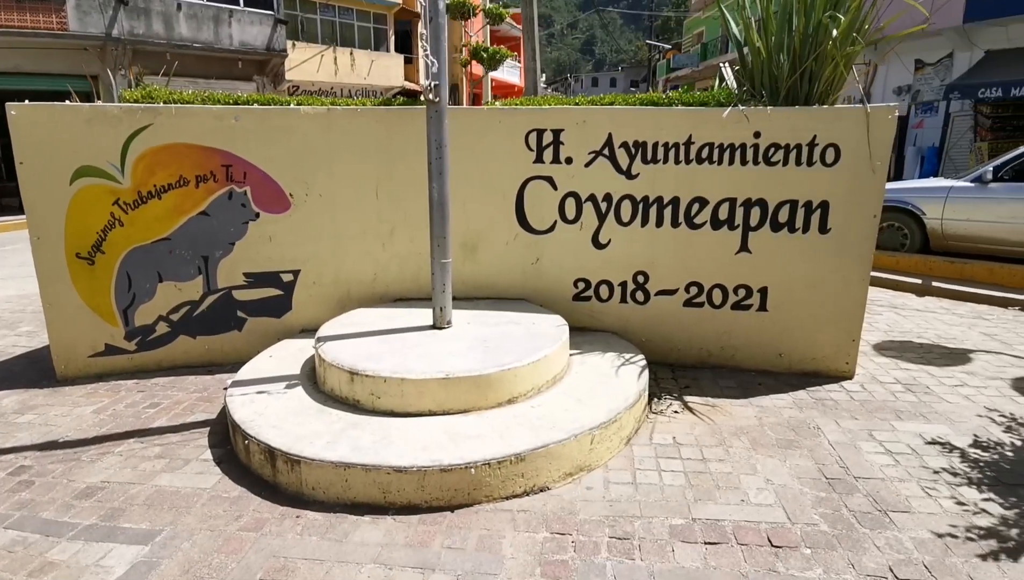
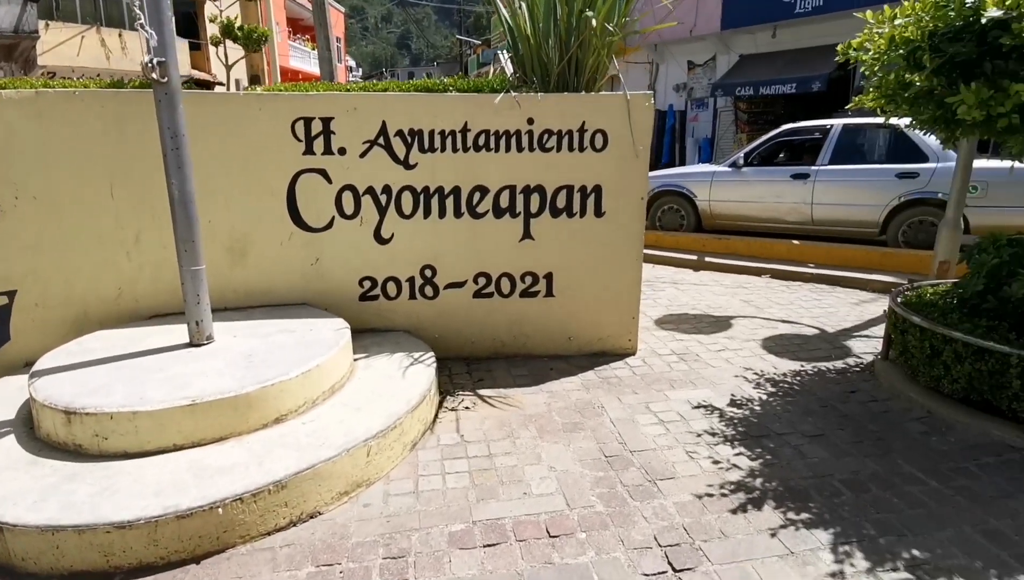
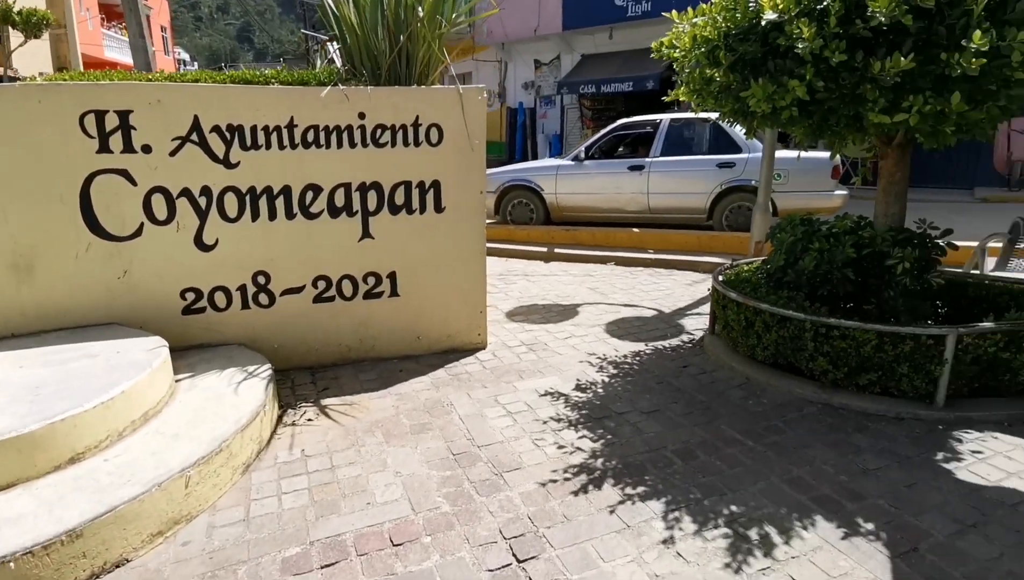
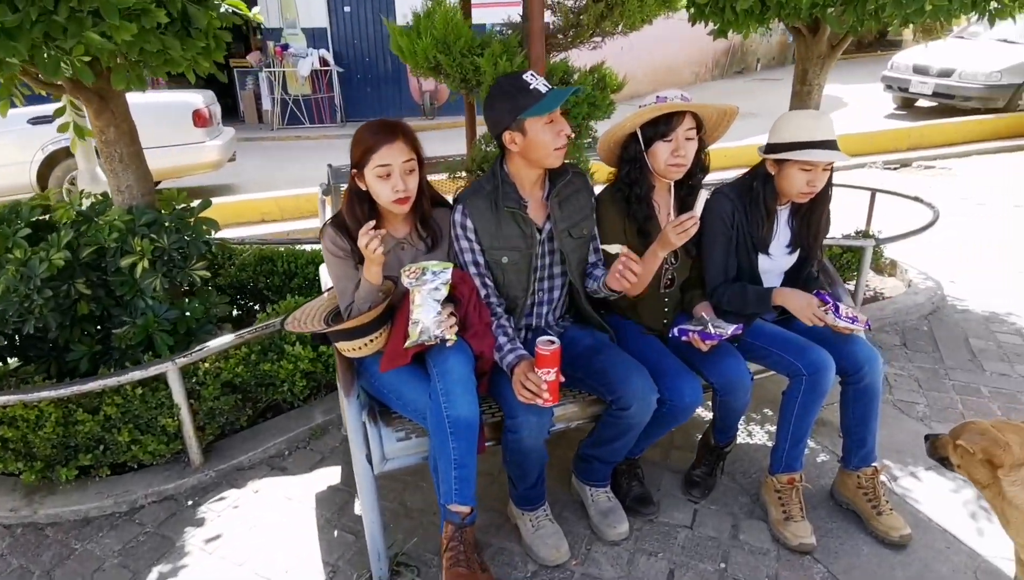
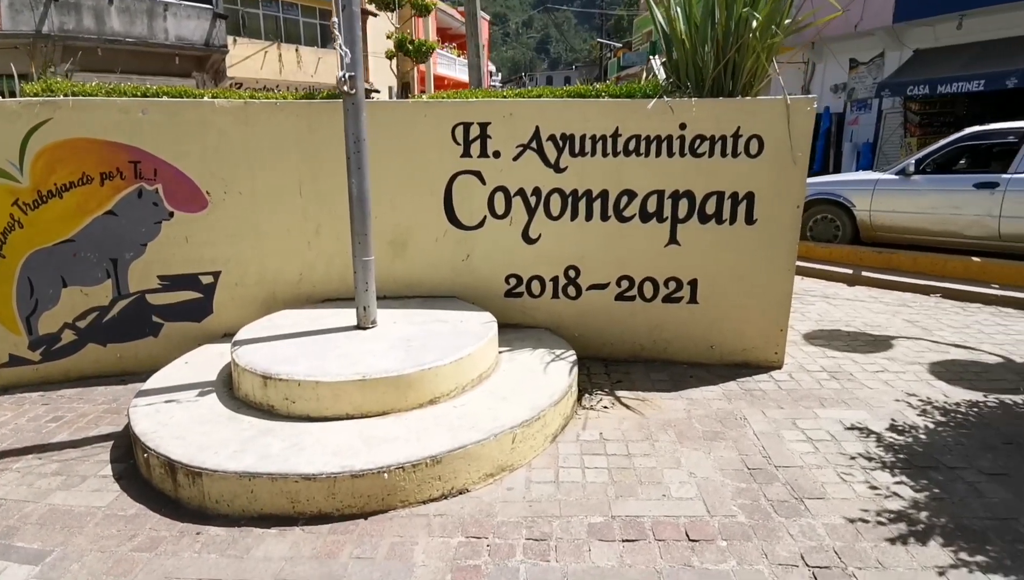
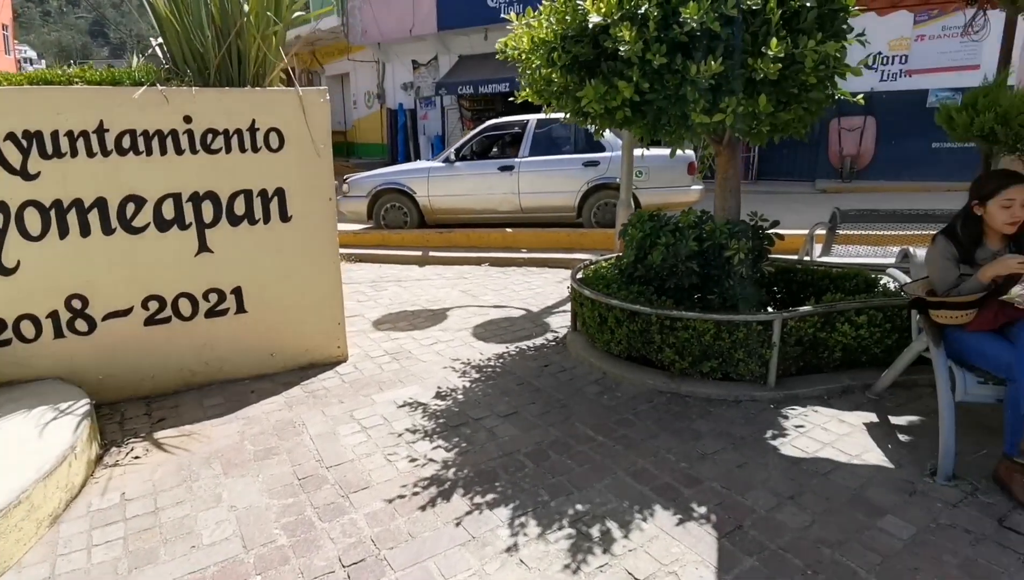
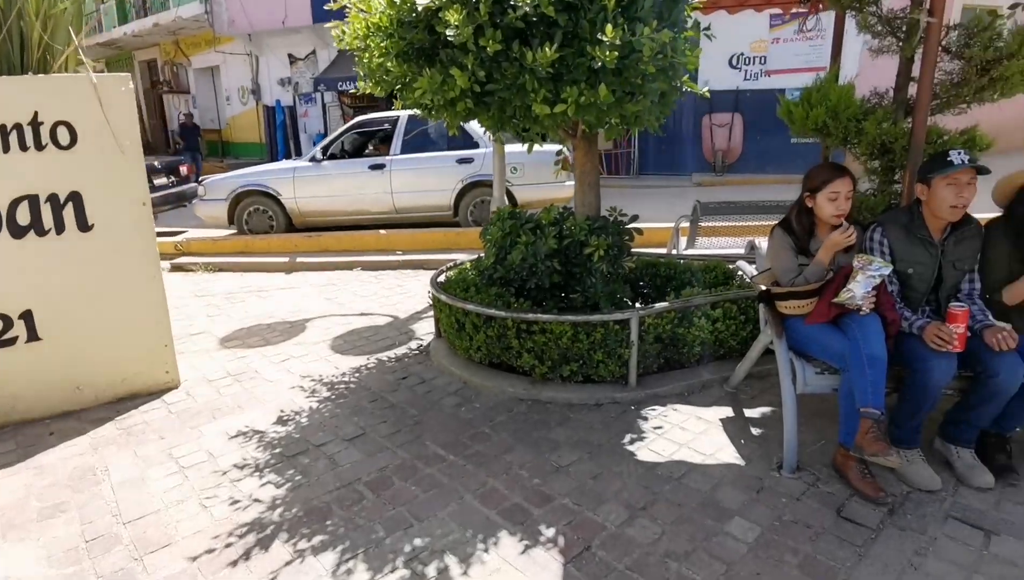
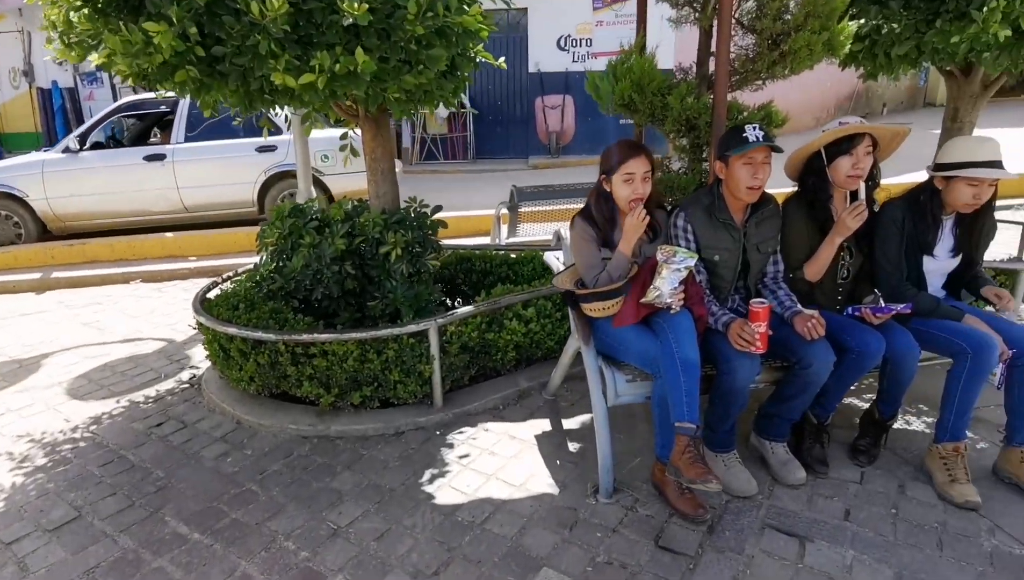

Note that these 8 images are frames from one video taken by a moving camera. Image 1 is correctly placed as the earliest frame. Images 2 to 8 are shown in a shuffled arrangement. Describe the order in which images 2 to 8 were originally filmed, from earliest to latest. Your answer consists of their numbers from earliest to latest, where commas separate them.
5, 2, 3, 6, 7, 8, 4
